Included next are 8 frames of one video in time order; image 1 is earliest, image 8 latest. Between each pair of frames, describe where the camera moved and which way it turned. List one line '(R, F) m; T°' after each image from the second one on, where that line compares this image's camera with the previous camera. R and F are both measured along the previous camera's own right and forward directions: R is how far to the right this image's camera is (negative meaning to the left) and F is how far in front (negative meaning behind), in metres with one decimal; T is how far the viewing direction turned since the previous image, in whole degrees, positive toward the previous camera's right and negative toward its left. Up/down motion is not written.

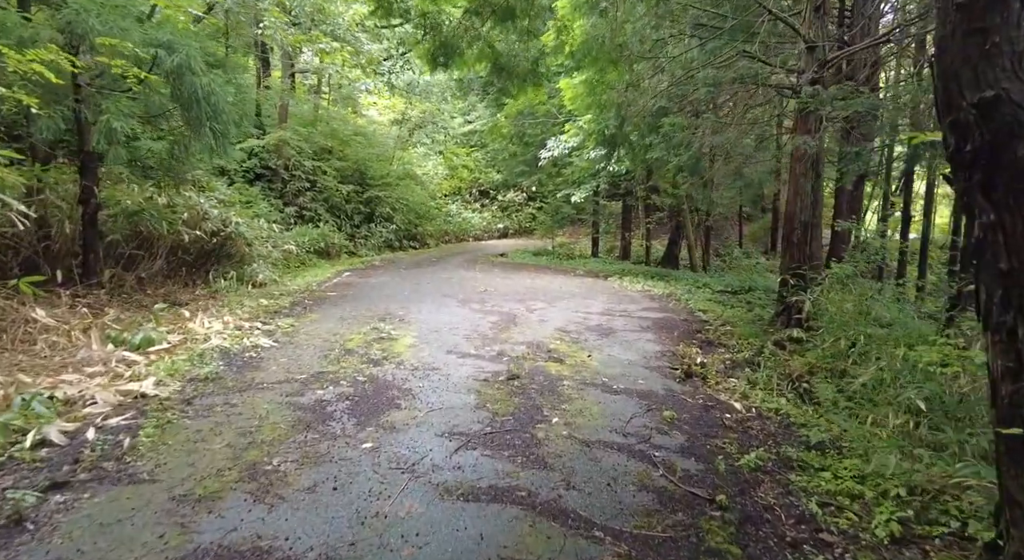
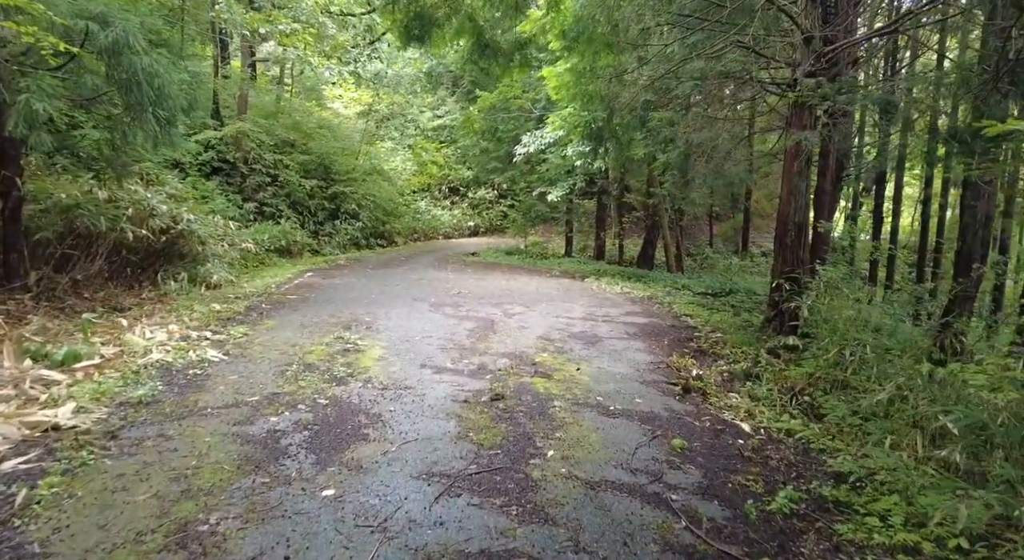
(-0.1, +0.6) m; +3°
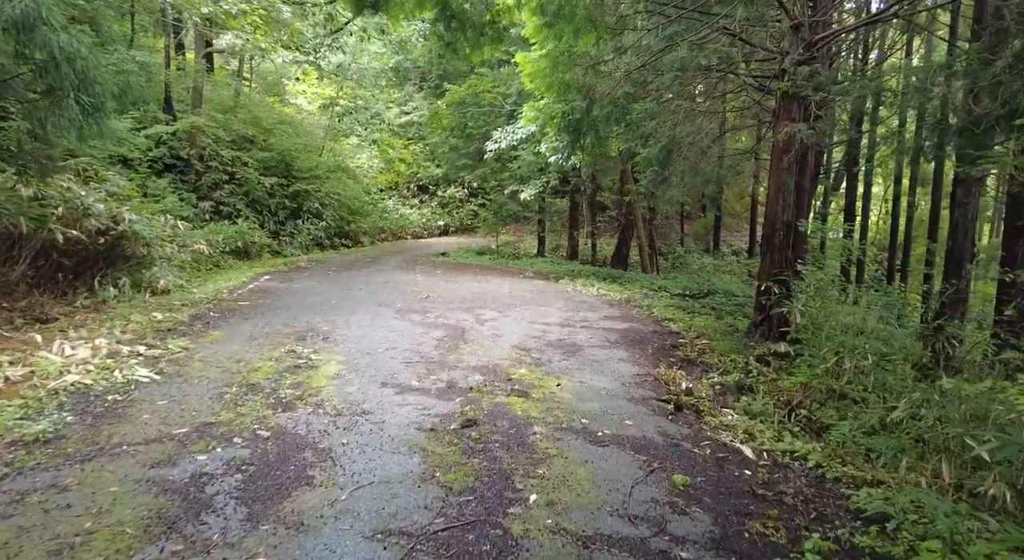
(0.0, +0.5) m; +3°
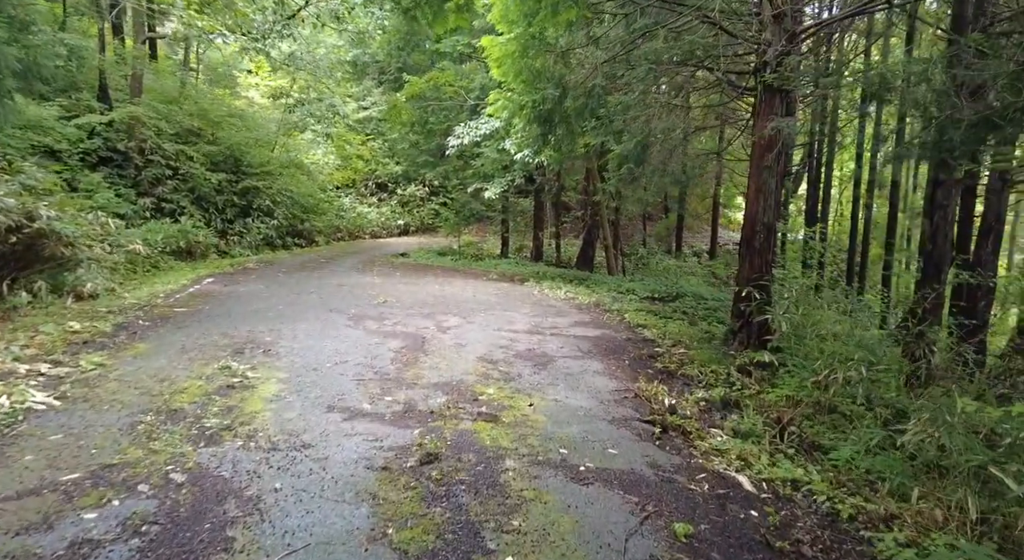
(0.0, +0.5) m; +3°
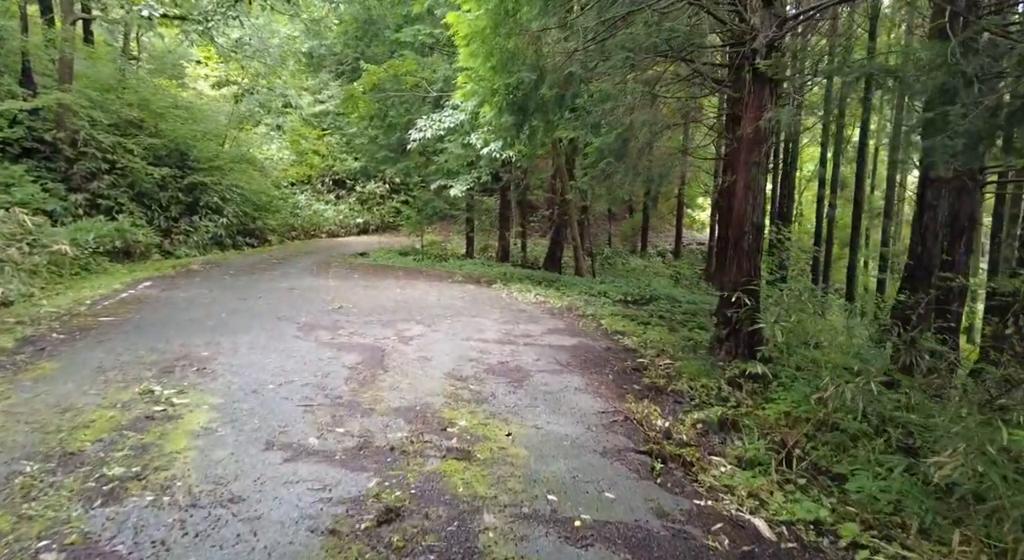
(-0.1, +0.6) m; +3°
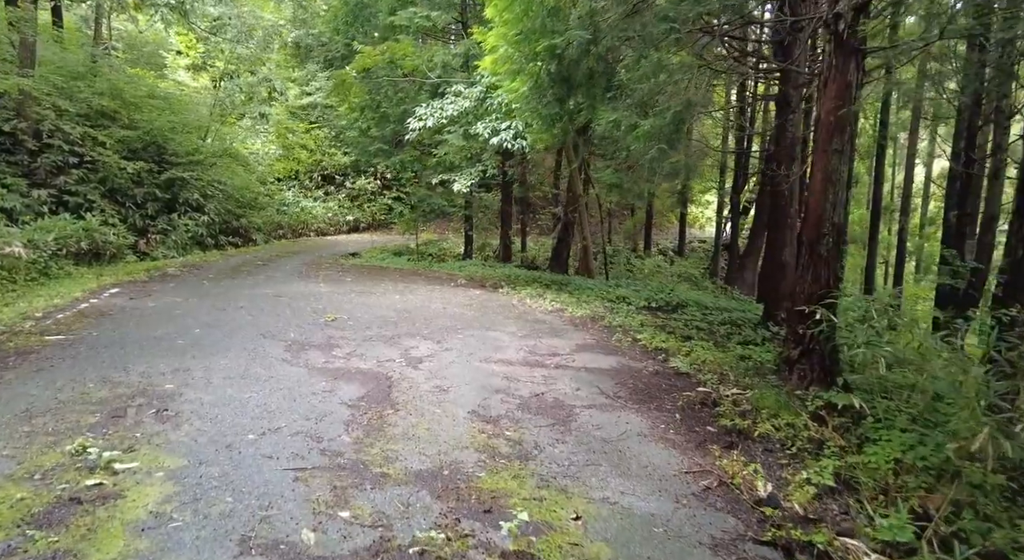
(-0.3, +1.0) m; +1°
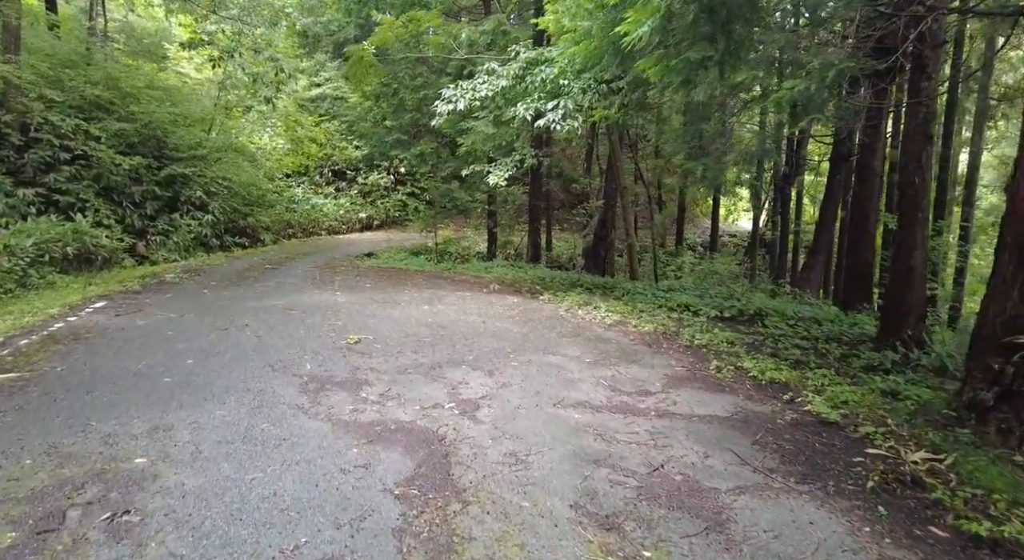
(-0.5, +1.3) m; -1°
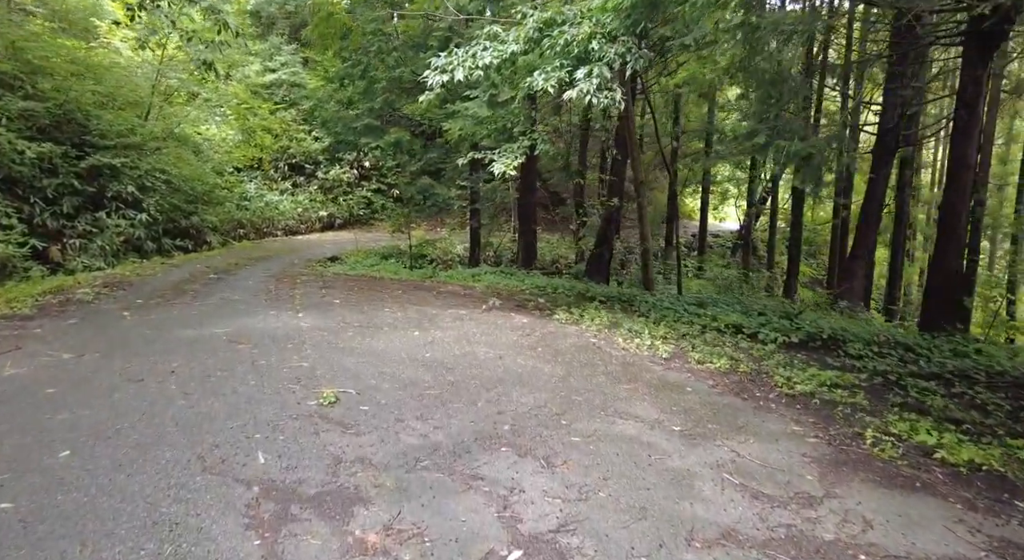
(-0.5, +1.8) m; +4°
